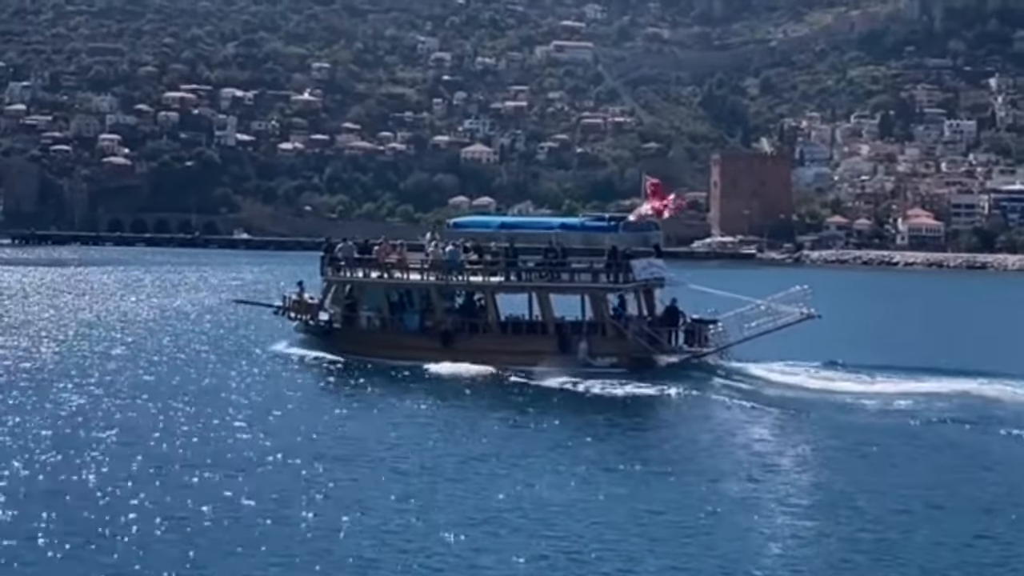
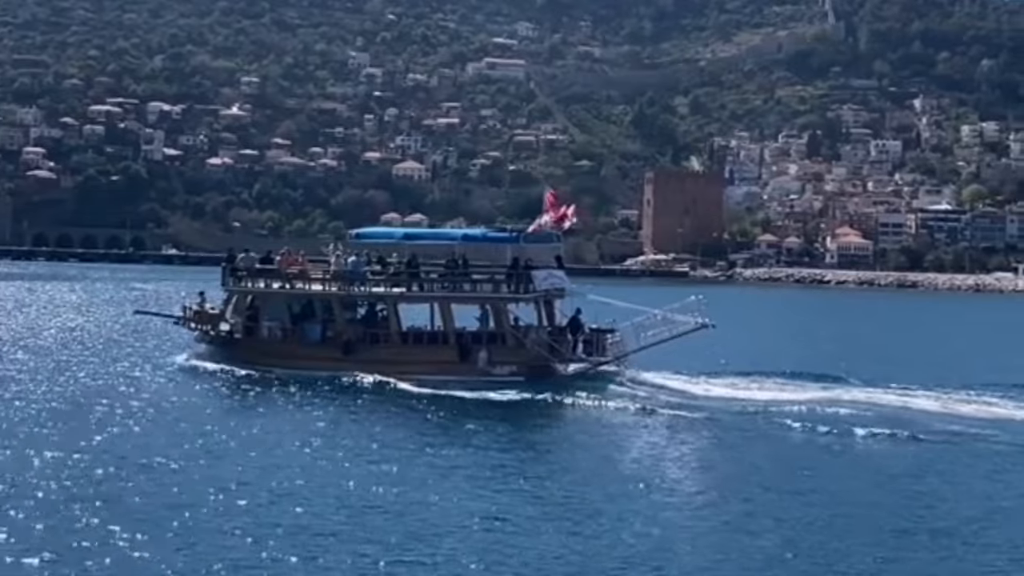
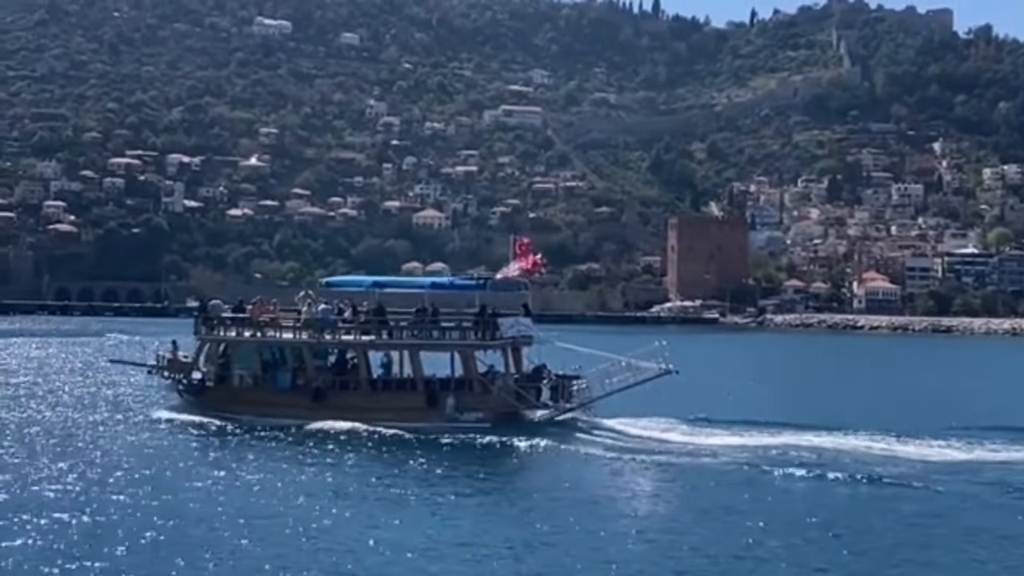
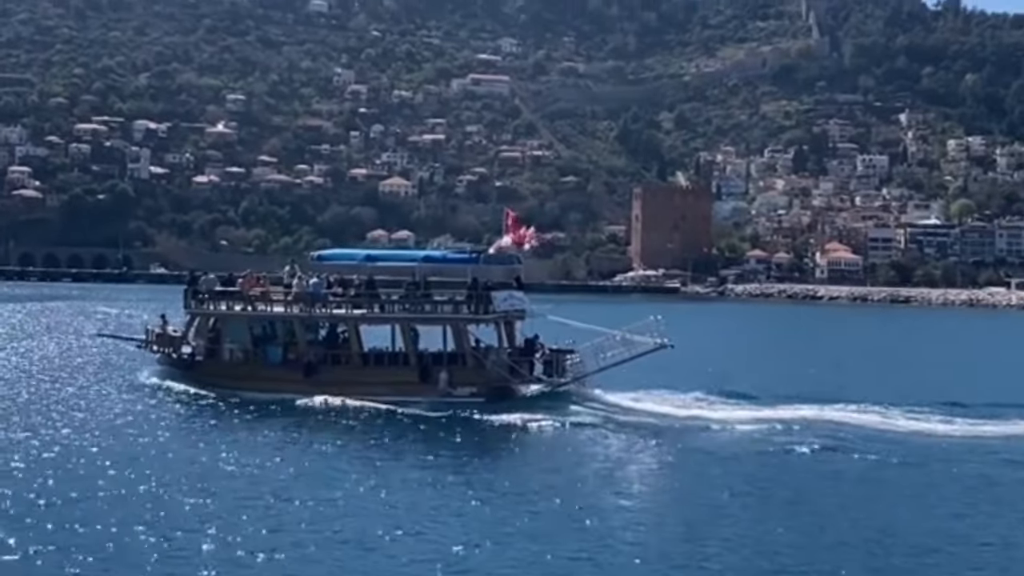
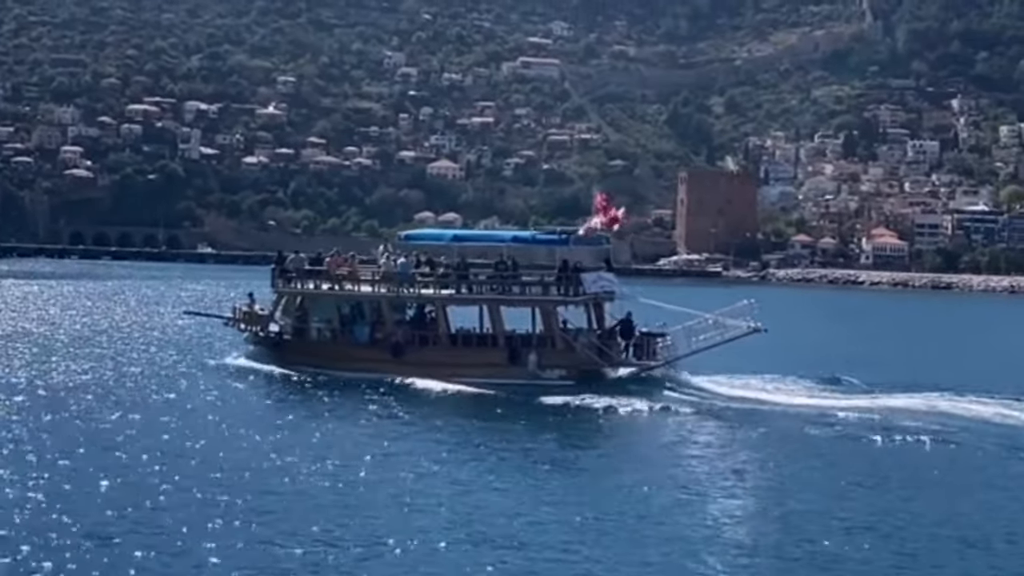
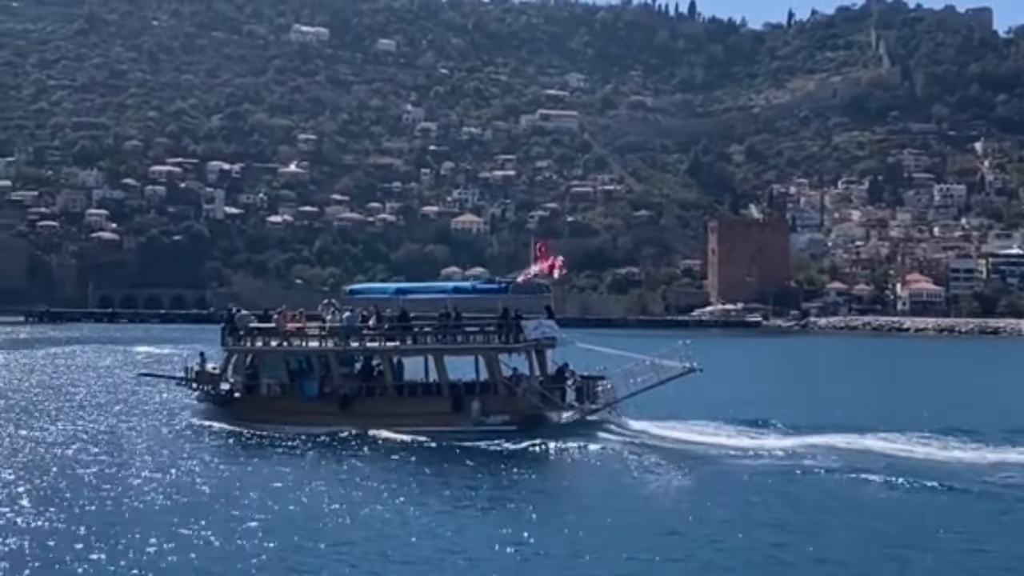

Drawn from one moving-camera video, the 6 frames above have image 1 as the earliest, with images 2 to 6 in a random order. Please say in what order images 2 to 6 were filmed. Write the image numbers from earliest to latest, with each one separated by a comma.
5, 2, 4, 3, 6
